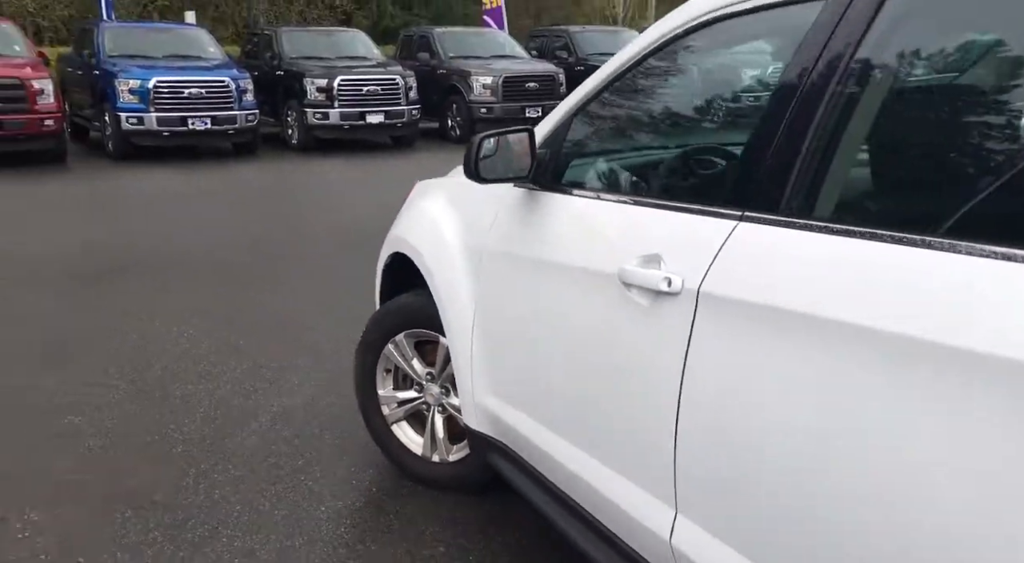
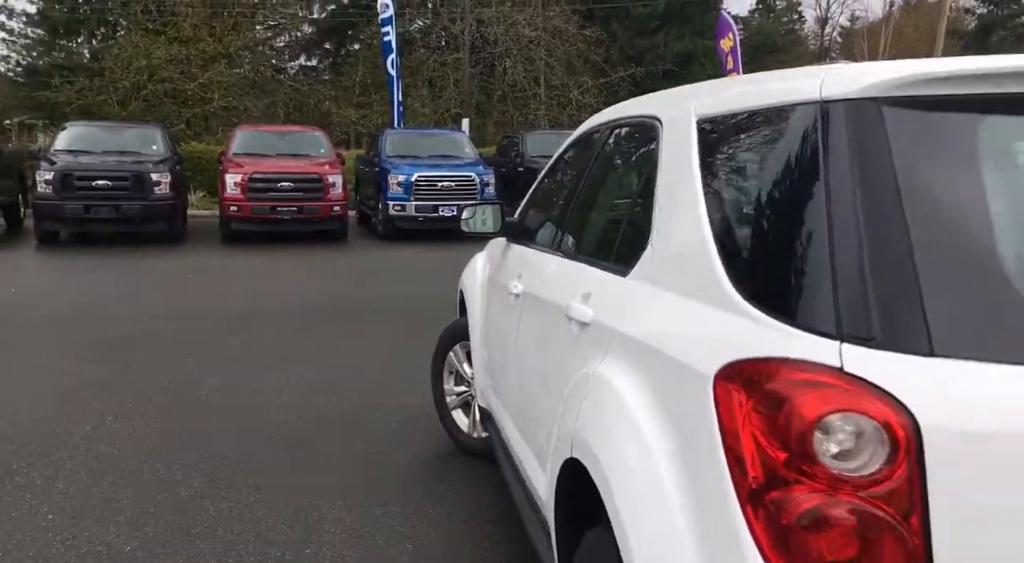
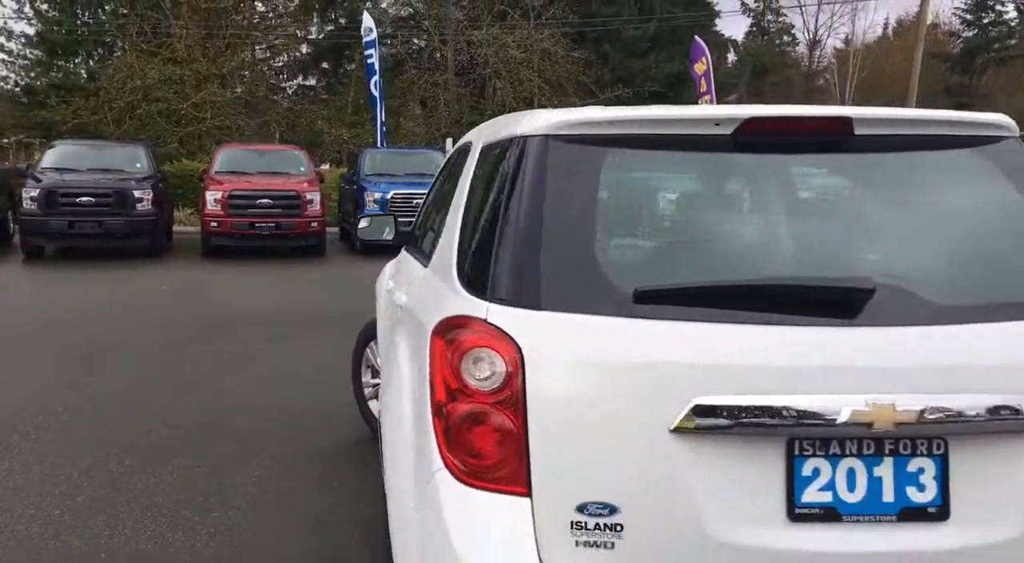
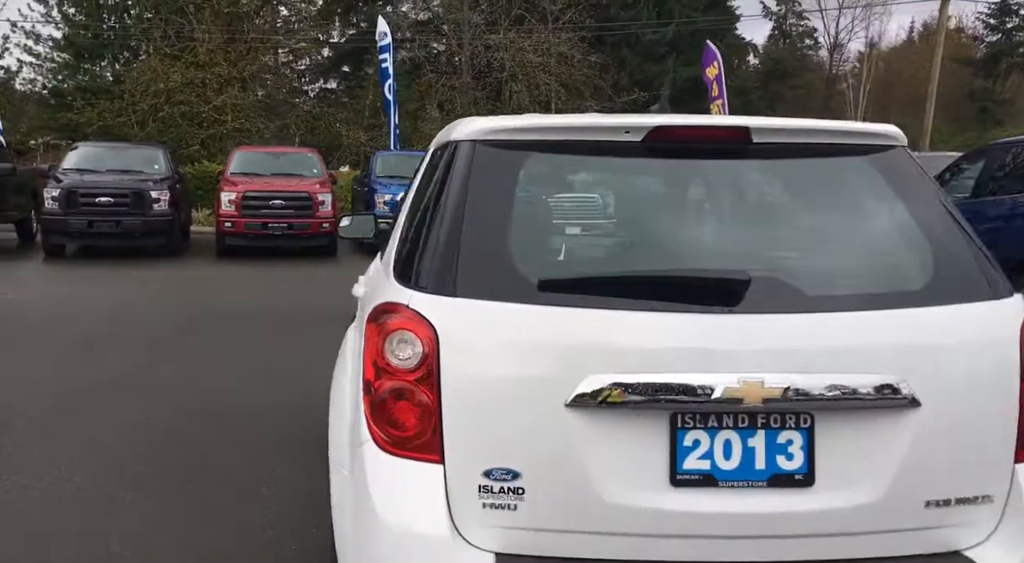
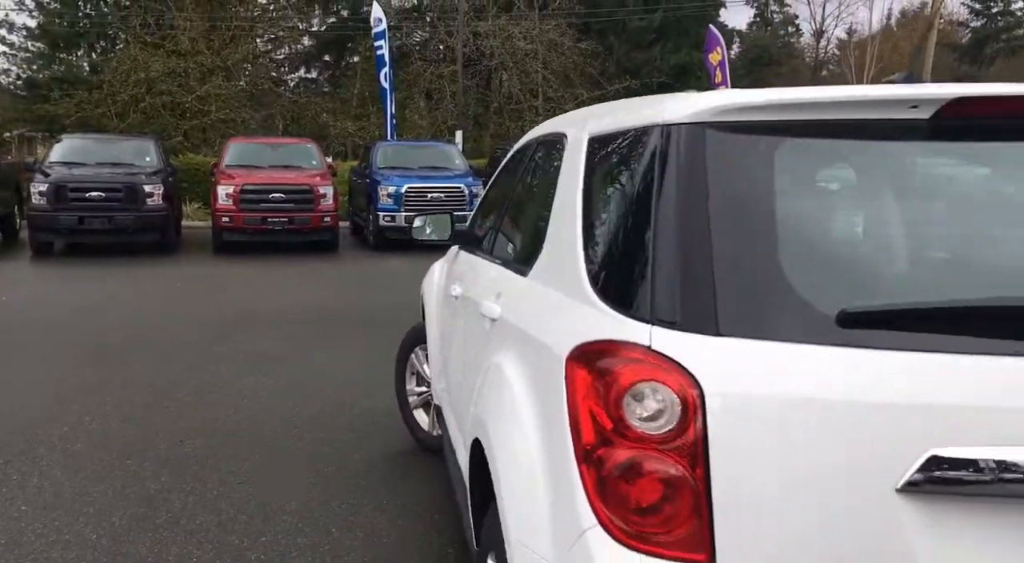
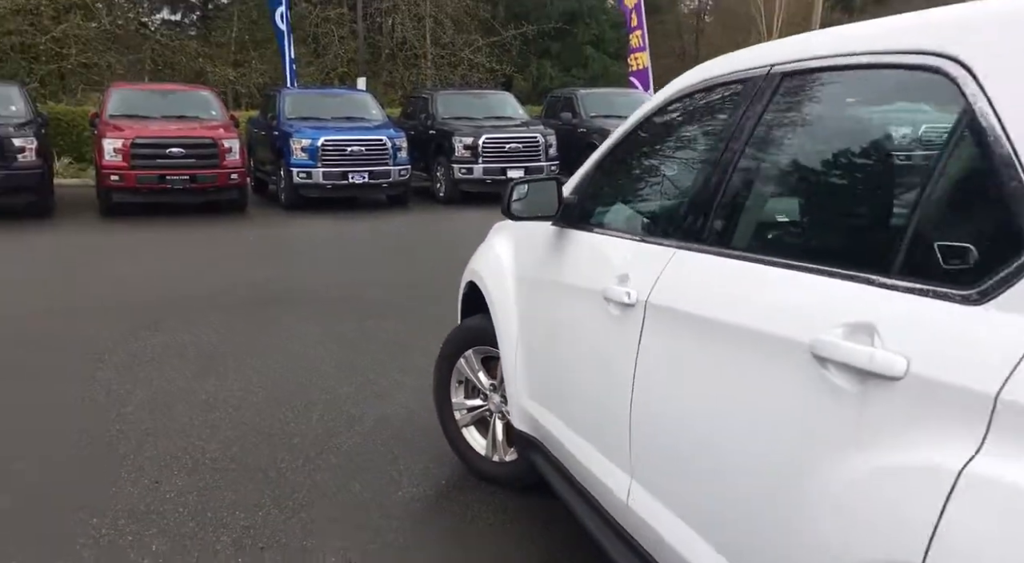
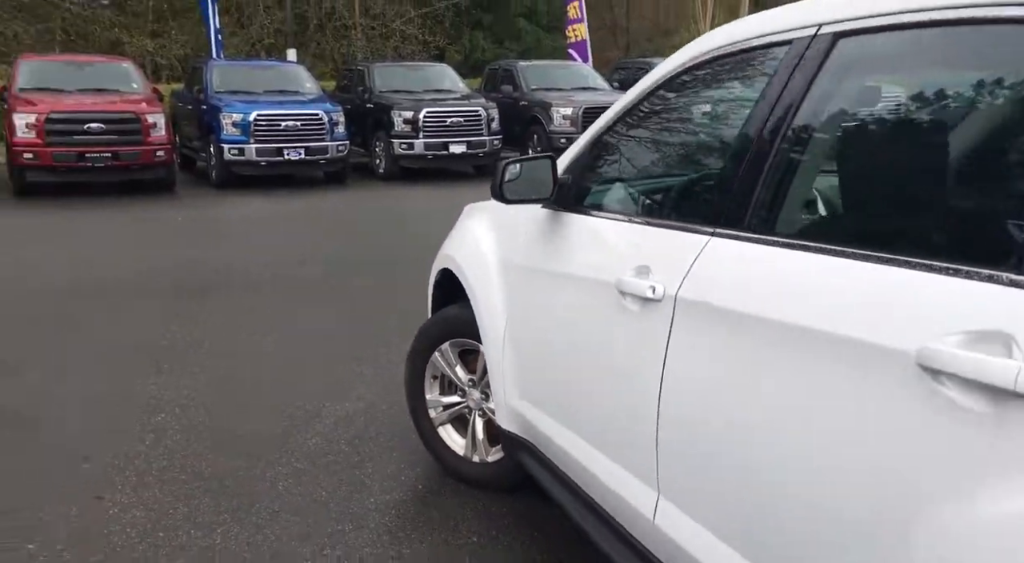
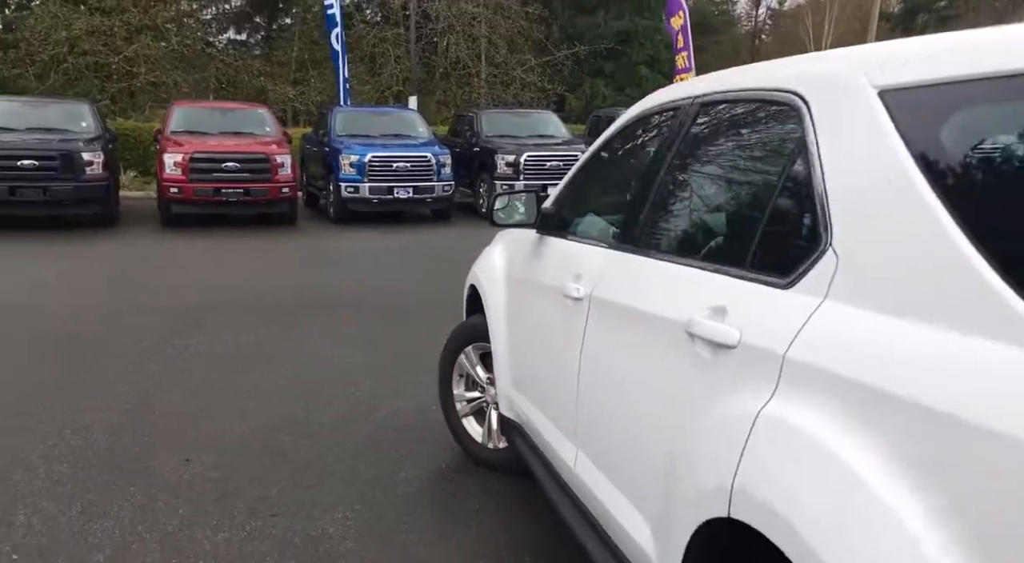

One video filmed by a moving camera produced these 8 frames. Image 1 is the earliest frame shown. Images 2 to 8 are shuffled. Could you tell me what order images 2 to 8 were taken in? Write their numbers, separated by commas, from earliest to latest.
7, 6, 8, 2, 5, 3, 4
